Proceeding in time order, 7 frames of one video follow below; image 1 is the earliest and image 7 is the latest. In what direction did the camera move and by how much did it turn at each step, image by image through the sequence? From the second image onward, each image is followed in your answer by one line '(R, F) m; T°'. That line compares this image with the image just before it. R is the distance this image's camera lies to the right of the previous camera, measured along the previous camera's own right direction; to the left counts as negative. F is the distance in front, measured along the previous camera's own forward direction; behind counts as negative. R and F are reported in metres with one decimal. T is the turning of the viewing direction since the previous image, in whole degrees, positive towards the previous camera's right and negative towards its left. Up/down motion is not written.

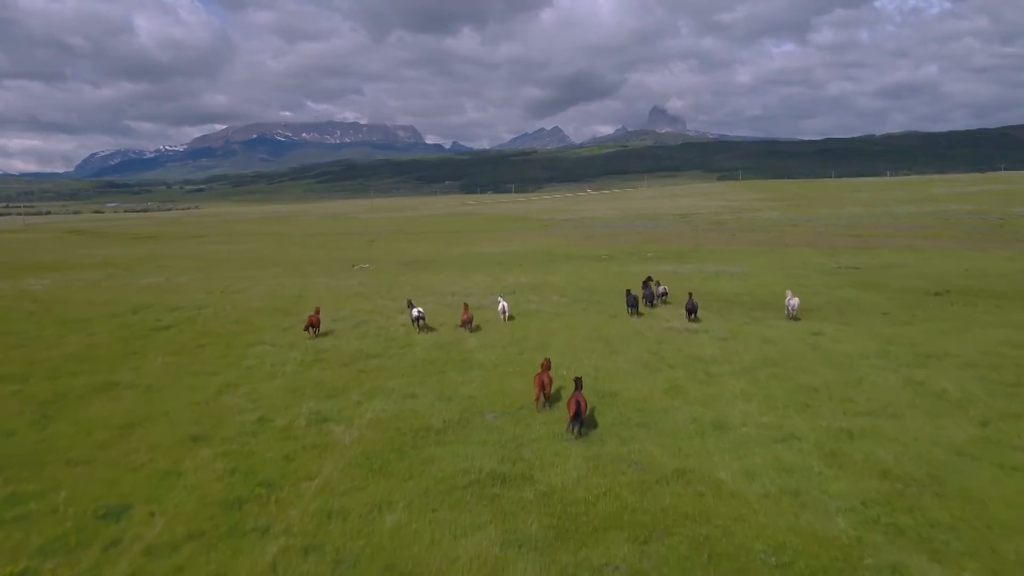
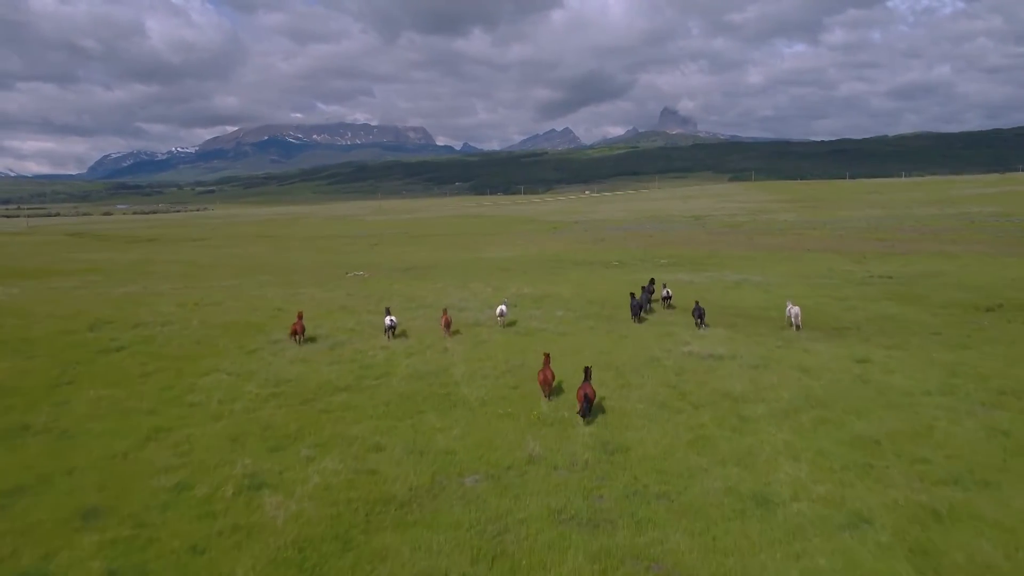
(+0.4, +3.8) m; -1°
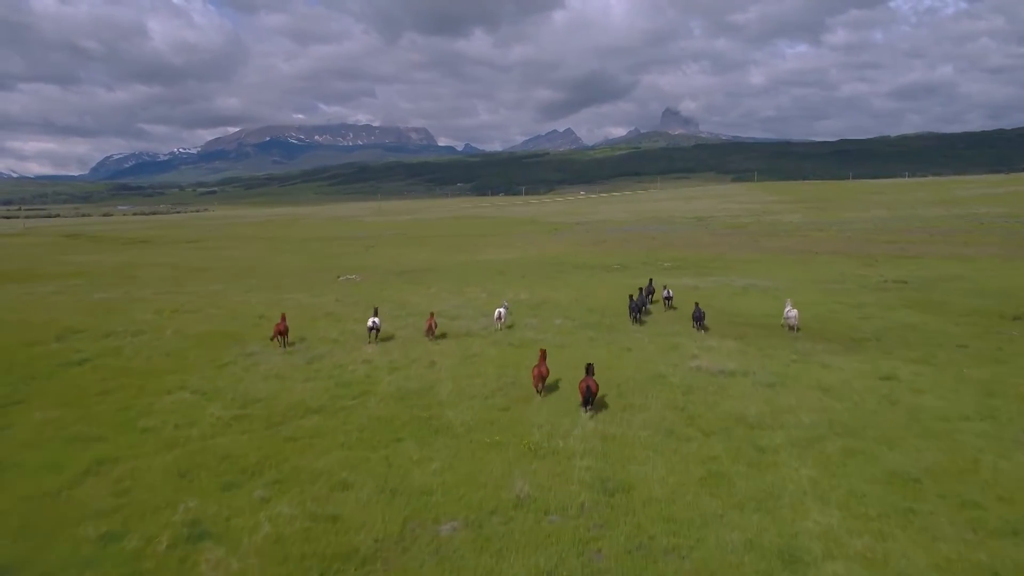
(+0.3, +2.0) m; 0°
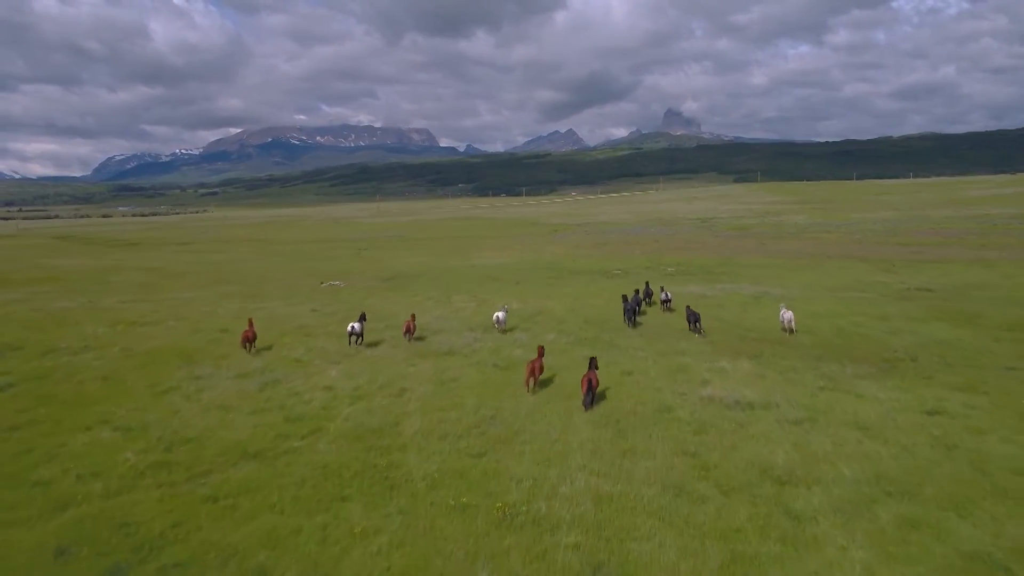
(+0.5, +3.2) m; 0°
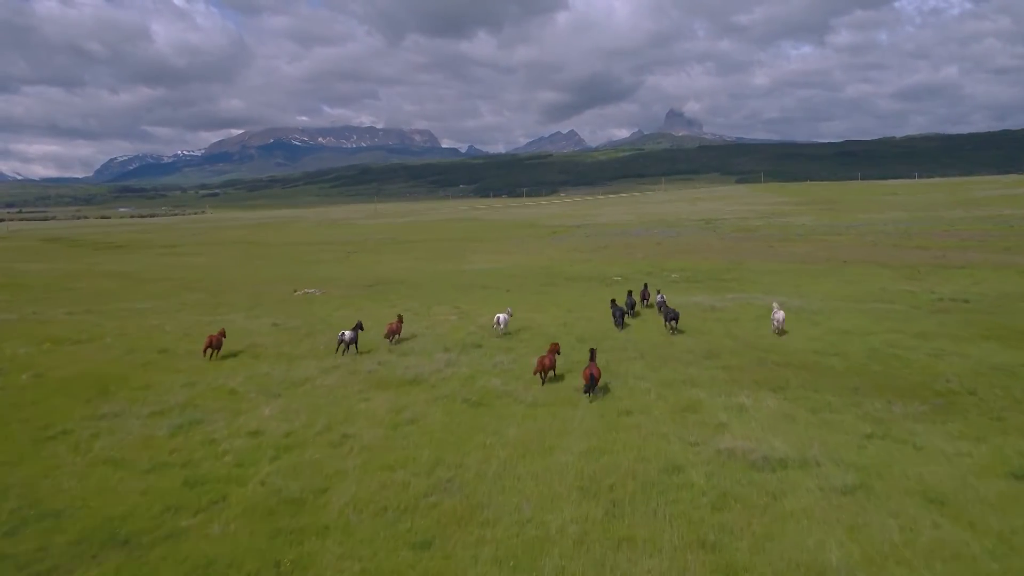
(+0.6, +4.1) m; 0°
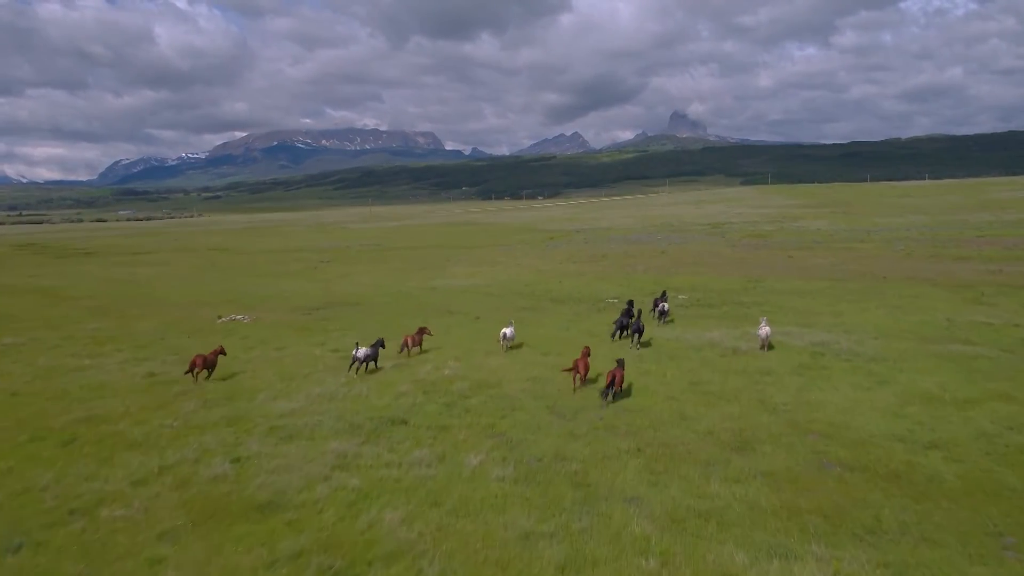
(+1.4, +8.4) m; 0°
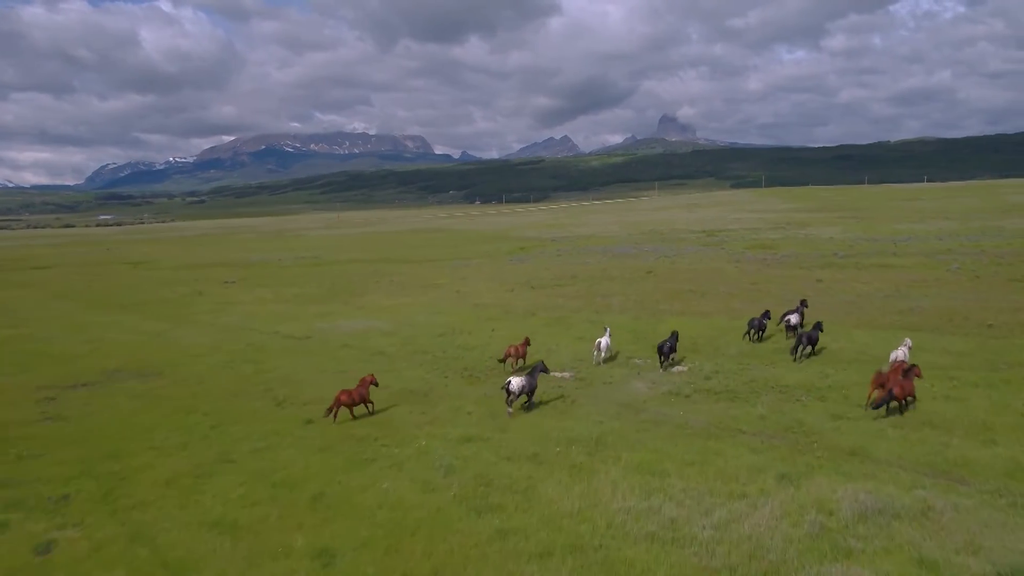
(+2.9, +16.0) m; +1°
